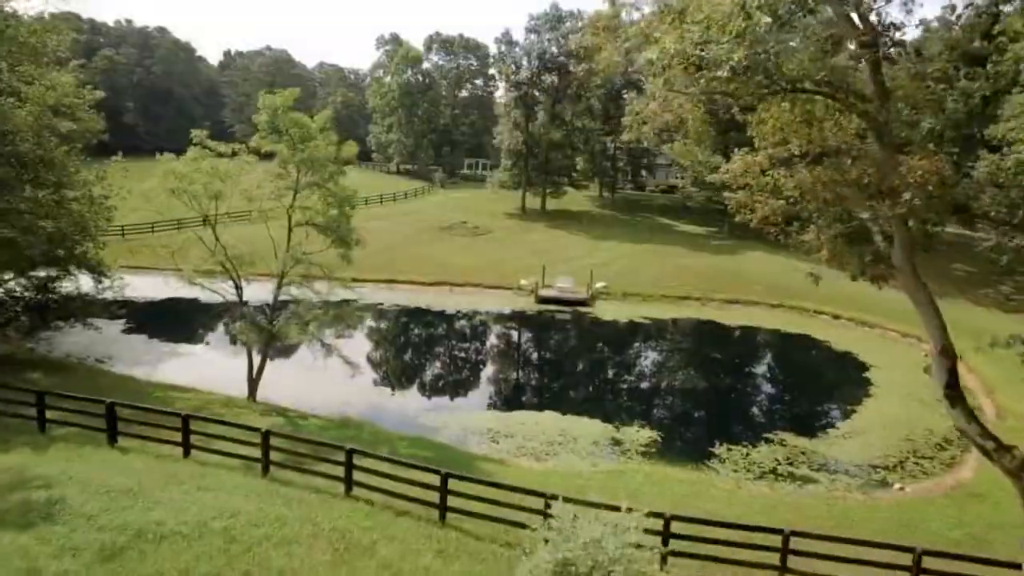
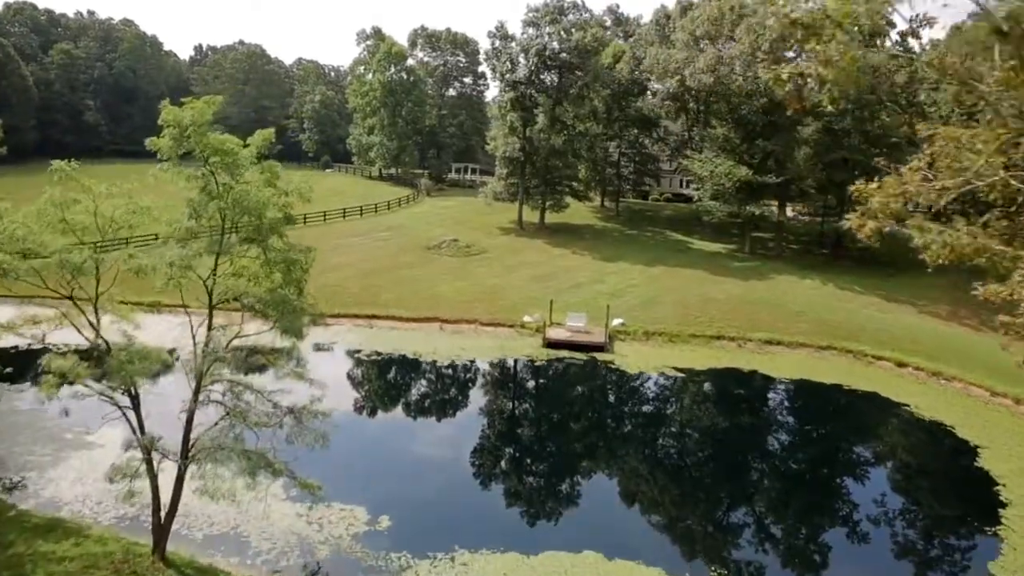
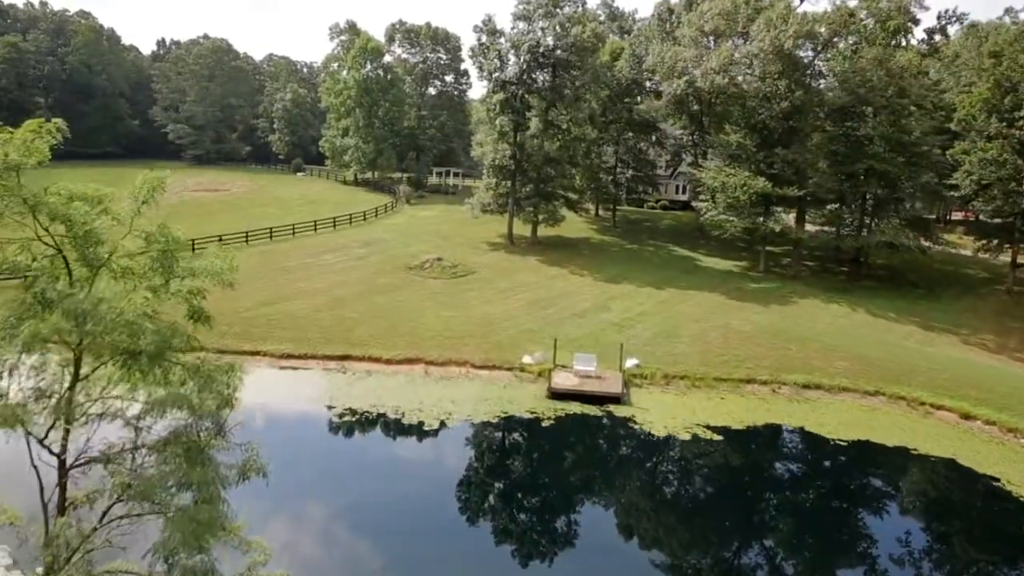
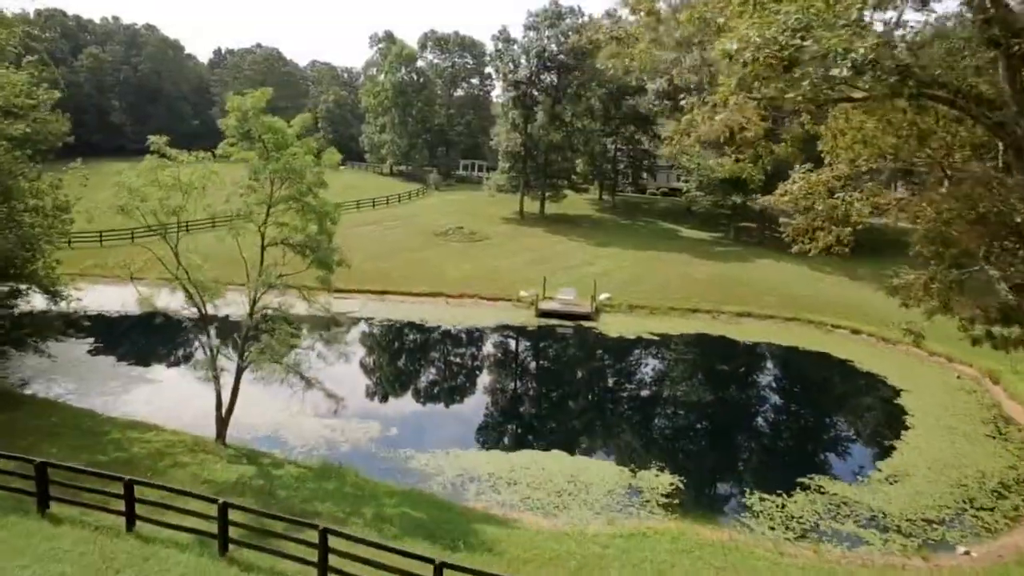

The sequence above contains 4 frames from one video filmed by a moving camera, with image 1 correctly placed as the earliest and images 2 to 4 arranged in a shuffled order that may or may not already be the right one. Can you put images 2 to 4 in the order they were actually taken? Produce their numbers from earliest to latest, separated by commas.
4, 2, 3
